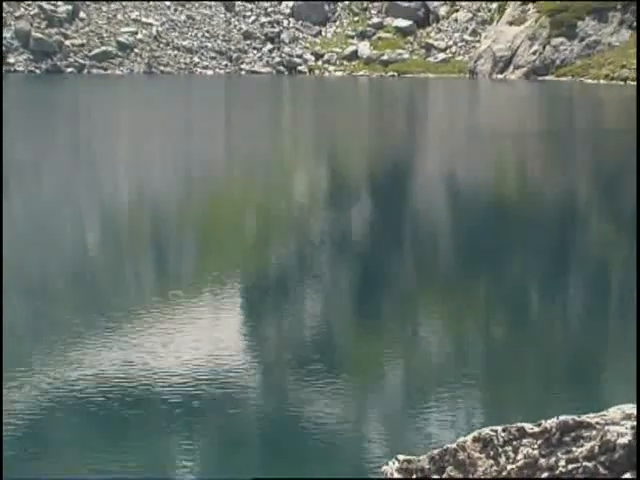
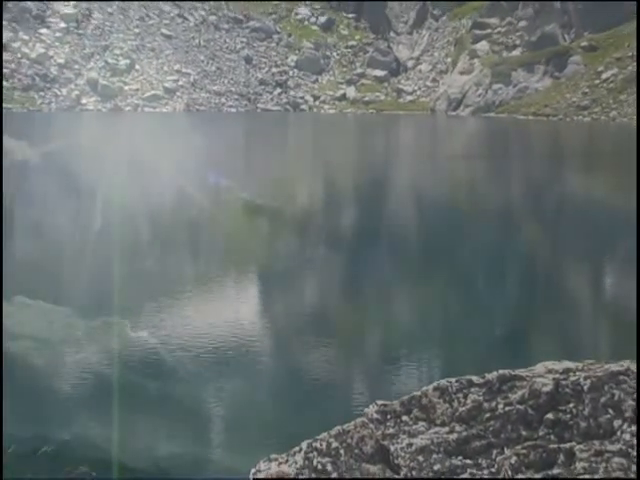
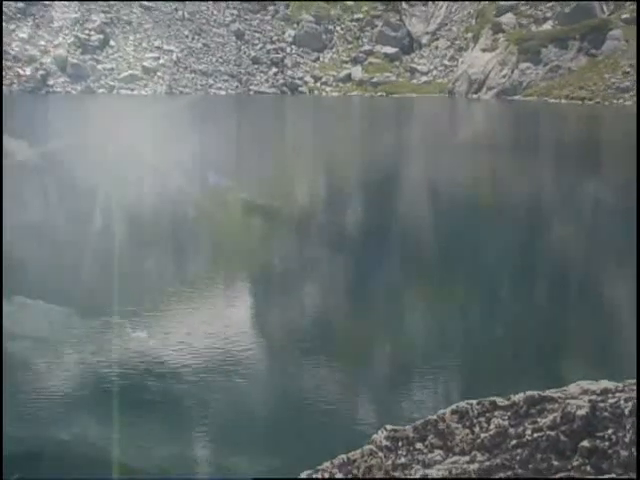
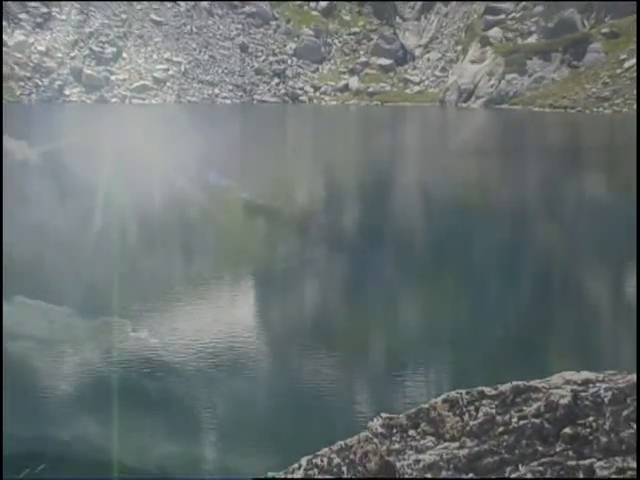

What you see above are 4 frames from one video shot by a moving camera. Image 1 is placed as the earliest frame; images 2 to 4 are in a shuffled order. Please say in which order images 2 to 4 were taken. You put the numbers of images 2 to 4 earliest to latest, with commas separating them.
3, 4, 2
